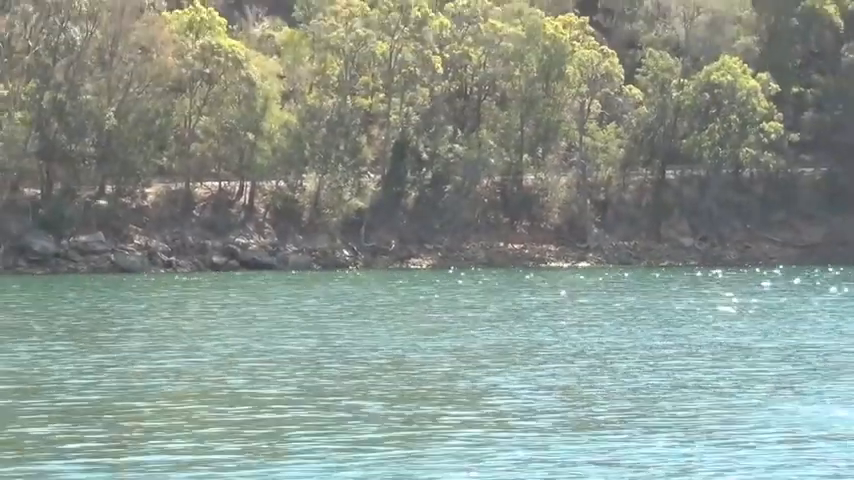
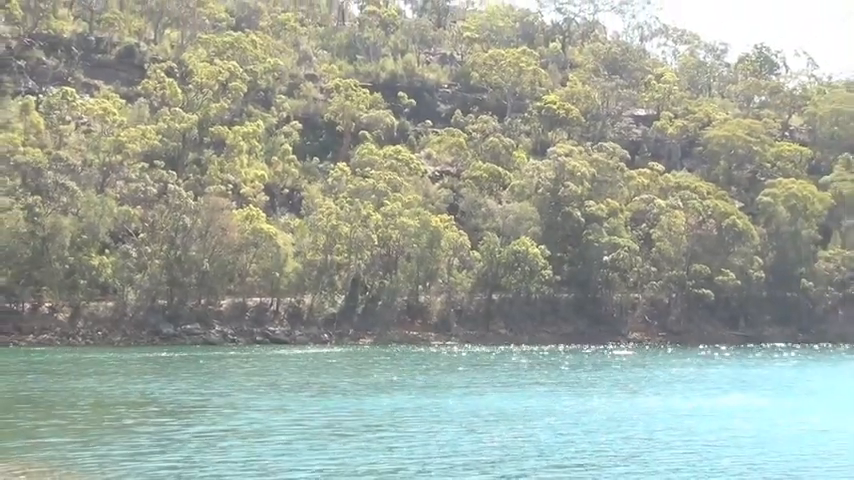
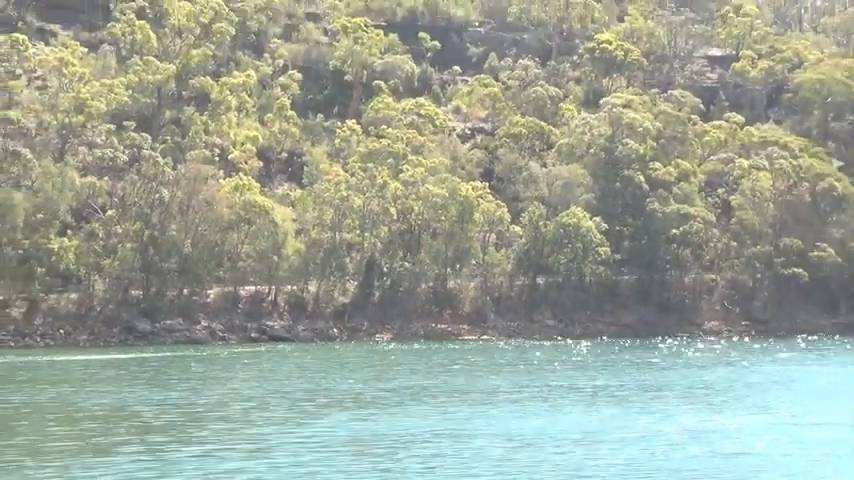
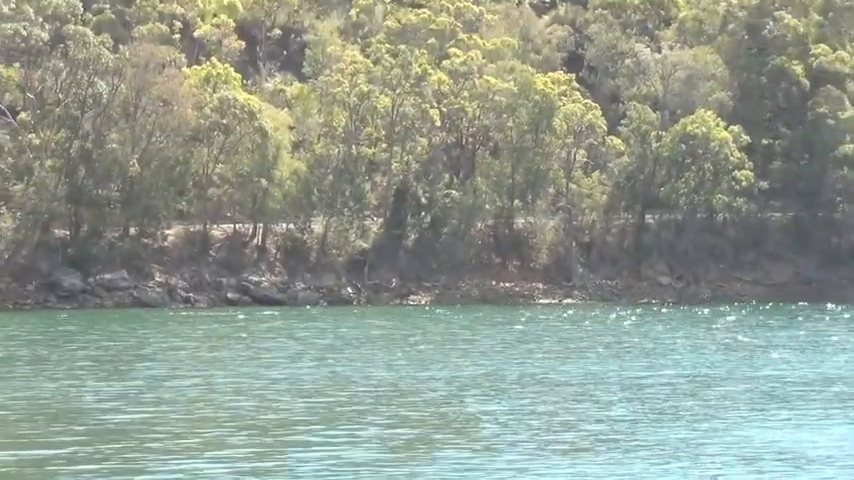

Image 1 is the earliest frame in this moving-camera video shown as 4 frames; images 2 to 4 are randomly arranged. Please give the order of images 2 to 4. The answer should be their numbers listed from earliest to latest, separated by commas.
4, 3, 2
